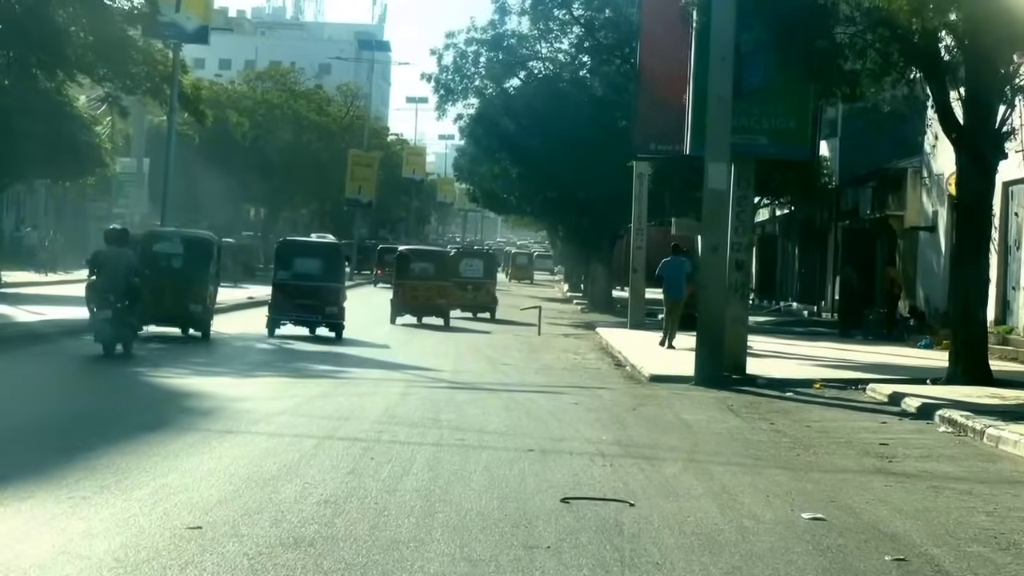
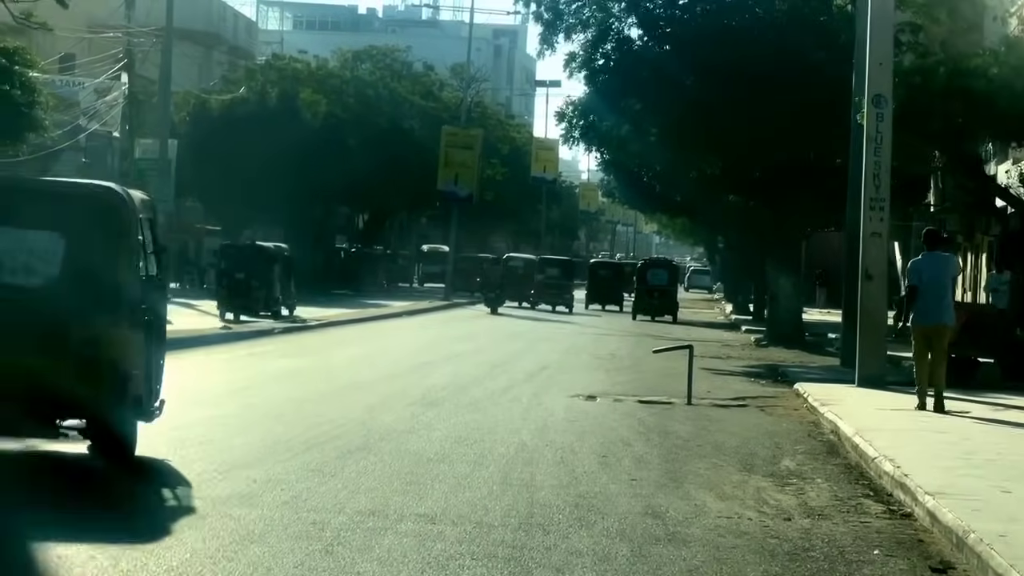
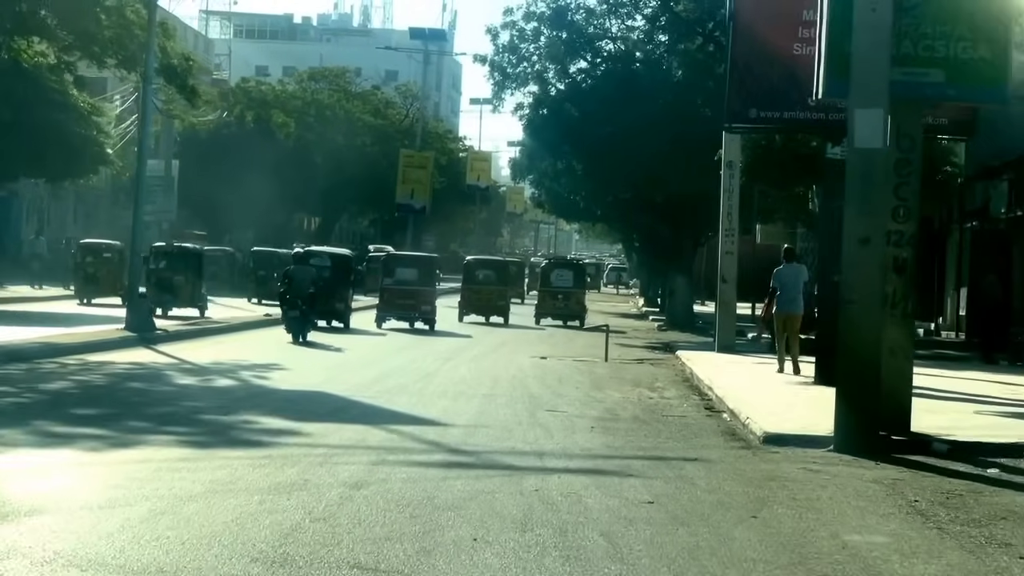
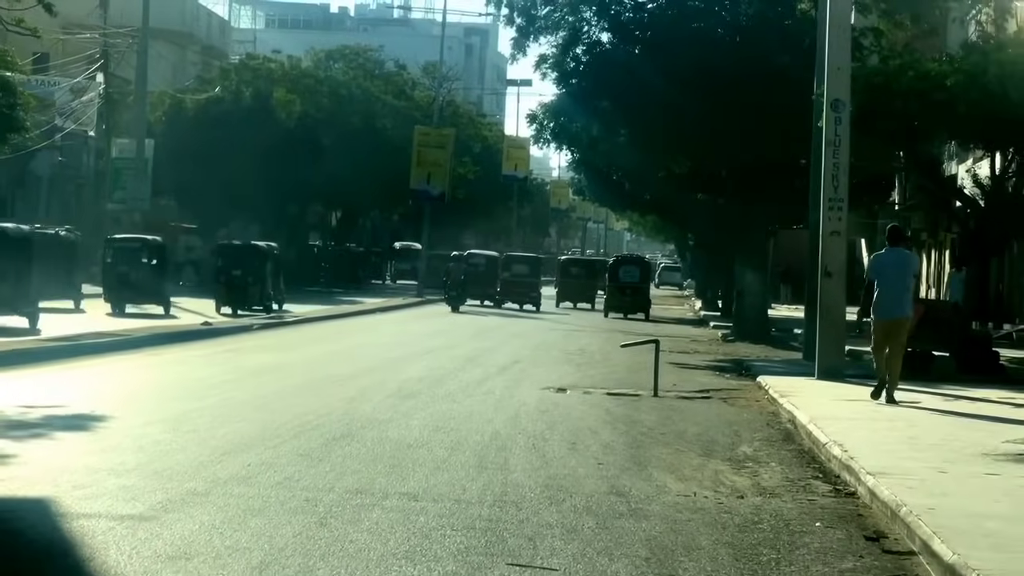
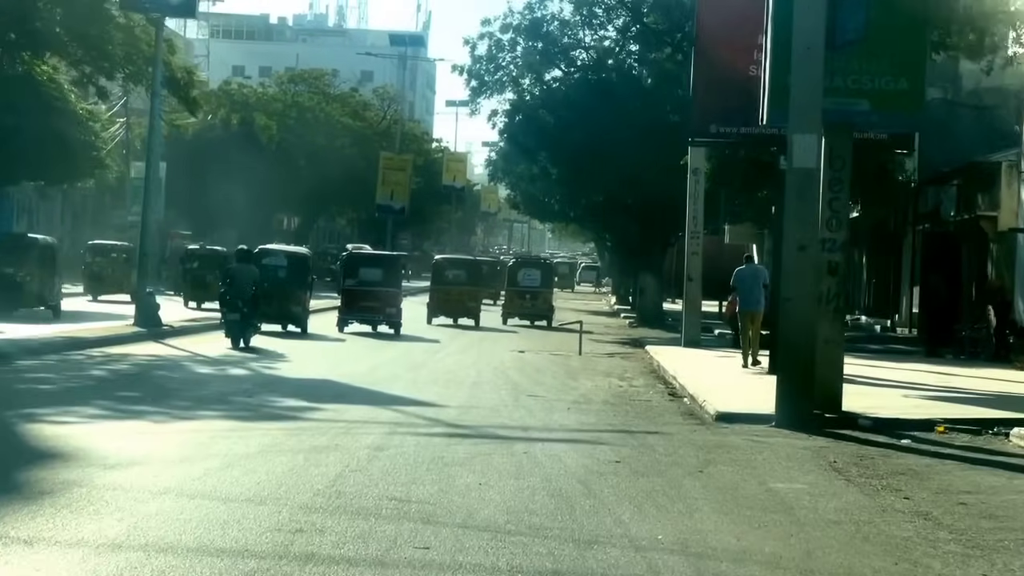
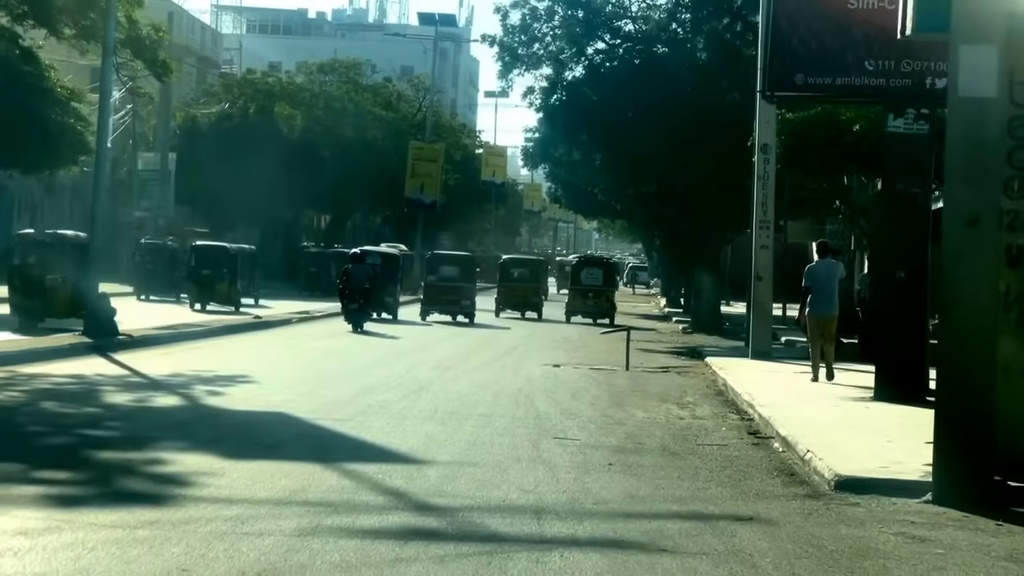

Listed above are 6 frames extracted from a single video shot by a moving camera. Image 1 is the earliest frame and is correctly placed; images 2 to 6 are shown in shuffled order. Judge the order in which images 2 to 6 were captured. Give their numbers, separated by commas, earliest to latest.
5, 3, 6, 4, 2
